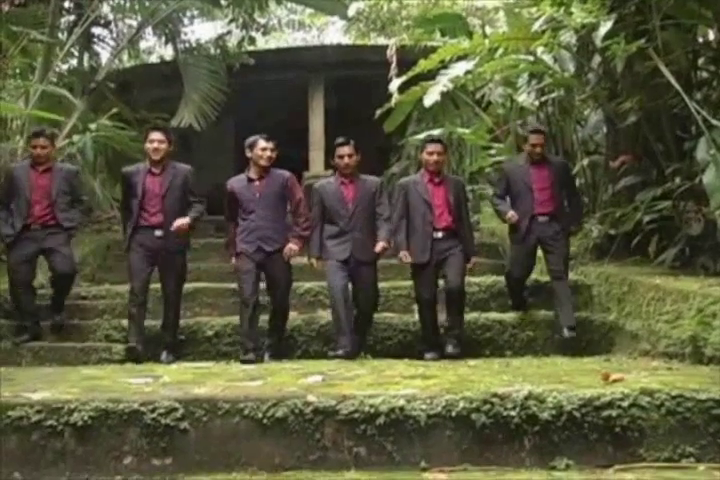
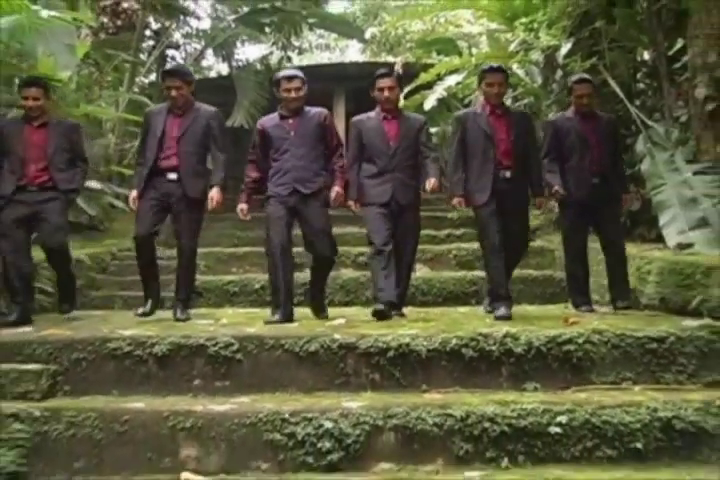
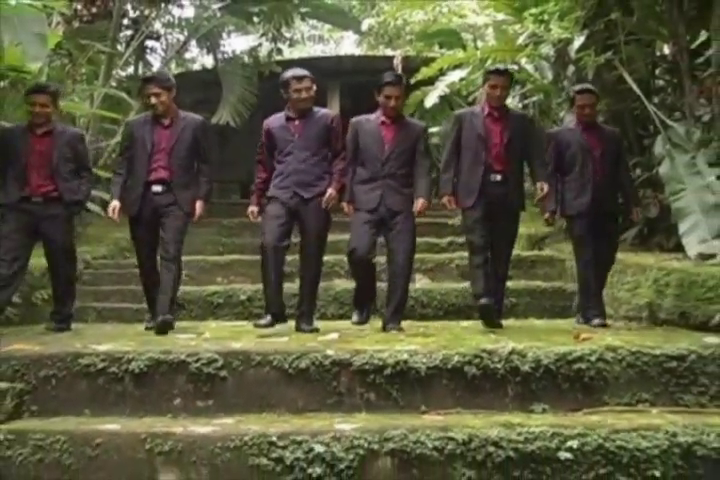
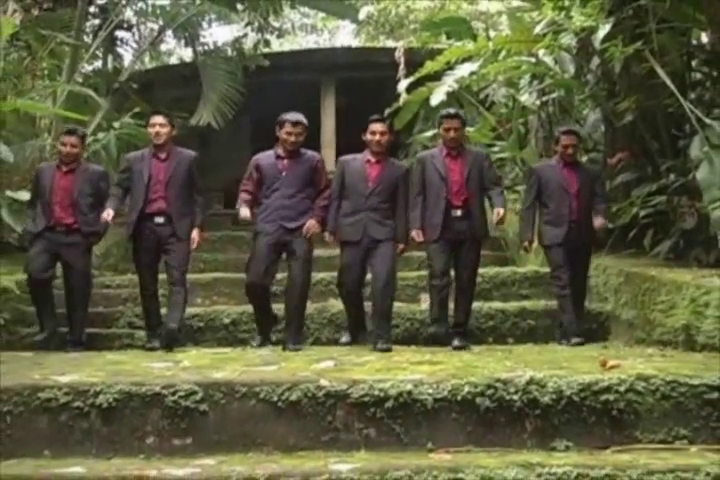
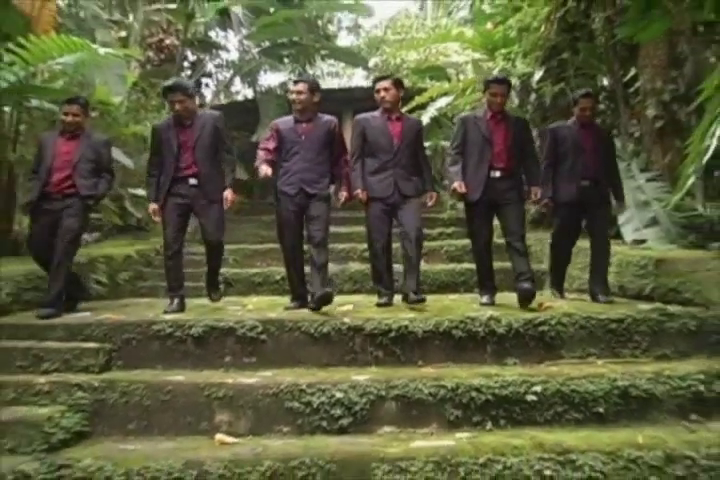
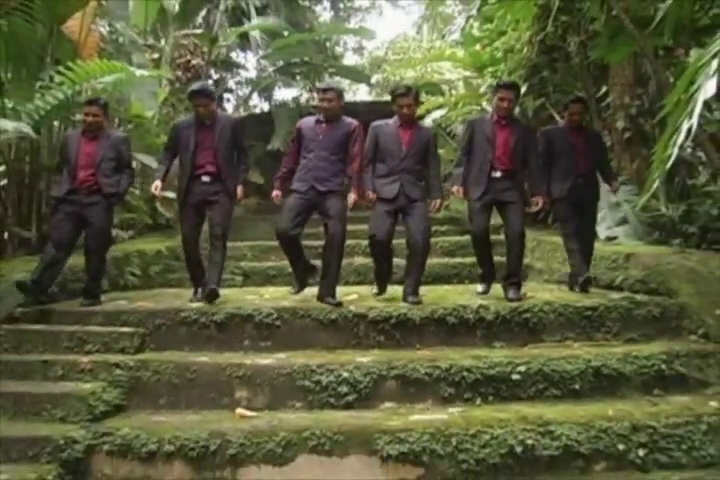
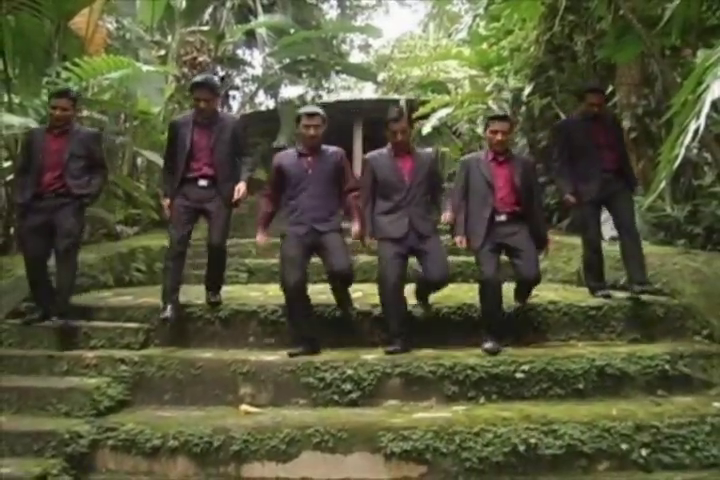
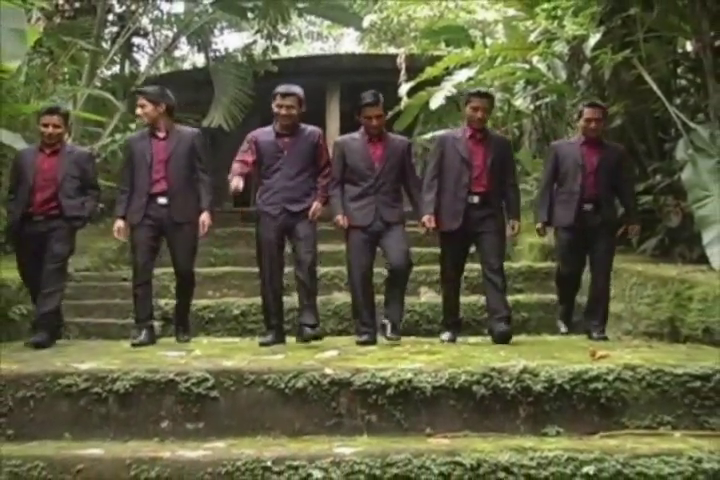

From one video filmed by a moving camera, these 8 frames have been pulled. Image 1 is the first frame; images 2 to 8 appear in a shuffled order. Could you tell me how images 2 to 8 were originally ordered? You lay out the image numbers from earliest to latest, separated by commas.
4, 8, 3, 2, 5, 6, 7
